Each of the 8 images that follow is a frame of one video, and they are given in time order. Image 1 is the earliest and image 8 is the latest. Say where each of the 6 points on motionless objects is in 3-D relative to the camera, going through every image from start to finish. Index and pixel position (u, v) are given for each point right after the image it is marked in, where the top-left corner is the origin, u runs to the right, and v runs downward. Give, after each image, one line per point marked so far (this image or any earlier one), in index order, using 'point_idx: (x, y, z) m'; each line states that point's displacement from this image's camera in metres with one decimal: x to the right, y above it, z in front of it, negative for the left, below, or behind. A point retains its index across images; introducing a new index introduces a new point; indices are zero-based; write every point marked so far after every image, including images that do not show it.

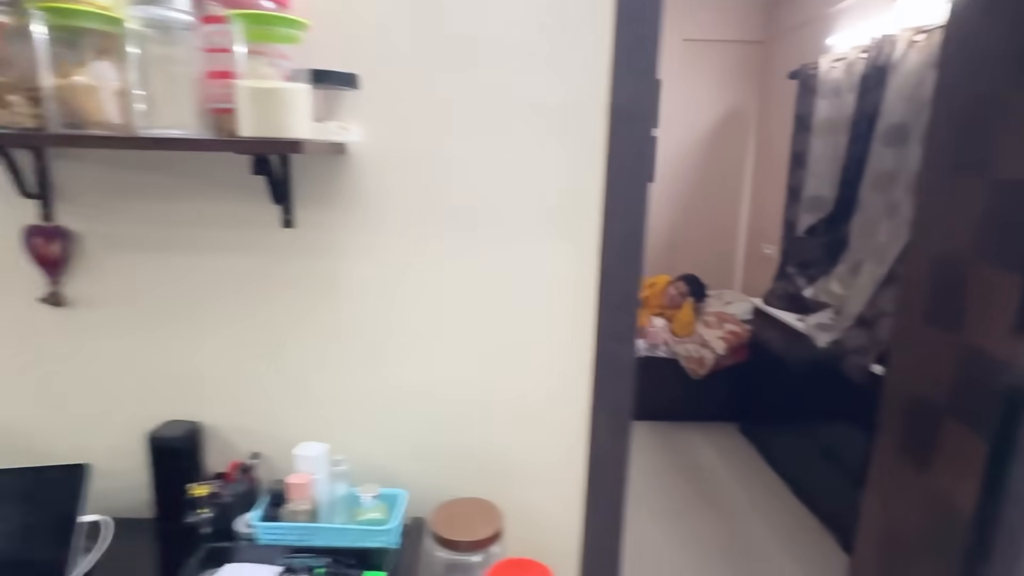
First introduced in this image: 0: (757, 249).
0: (+0.9, +0.3, +3.9) m
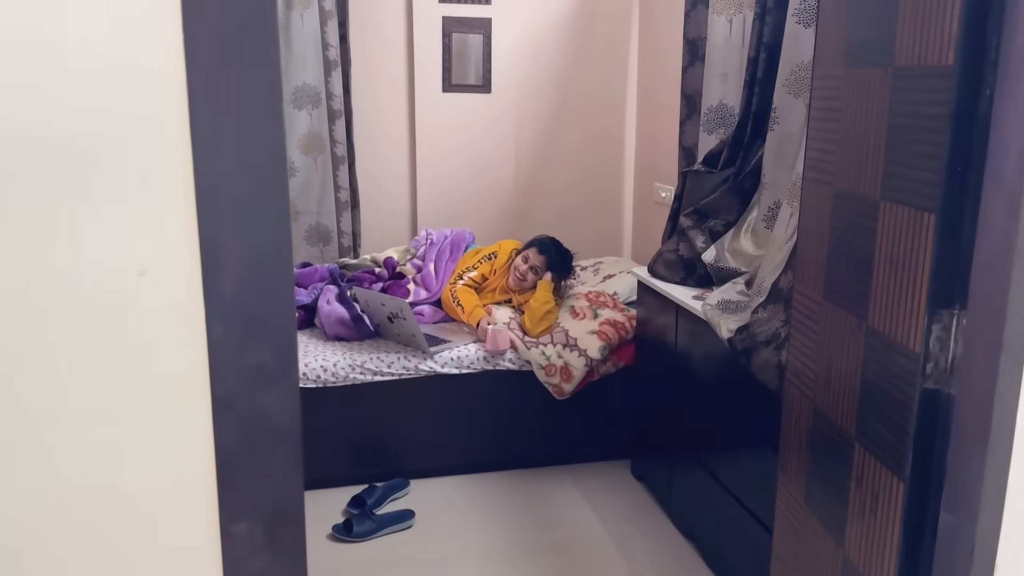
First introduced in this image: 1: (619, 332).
0: (+0.5, +0.4, +3.4) m
1: (+0.3, -0.1, +2.7) m
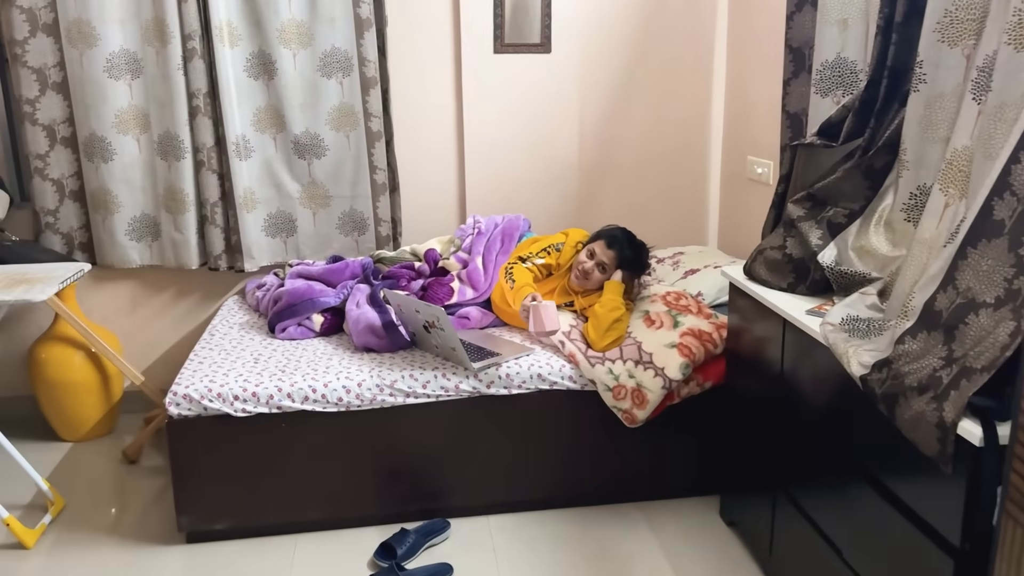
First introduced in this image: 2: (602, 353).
0: (+0.7, +0.4, +2.8) m
1: (+0.5, -0.1, +2.2) m
2: (+0.2, -0.2, +2.2) m
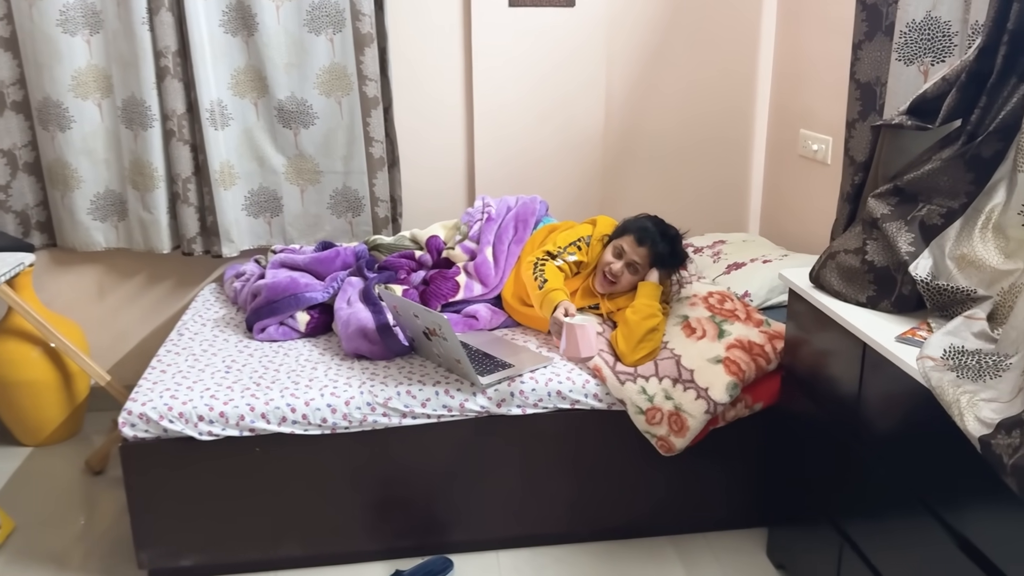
0: (+0.8, +0.4, +2.5) m
1: (+0.5, -0.2, +1.8) m
2: (+0.3, -0.2, +1.8) m
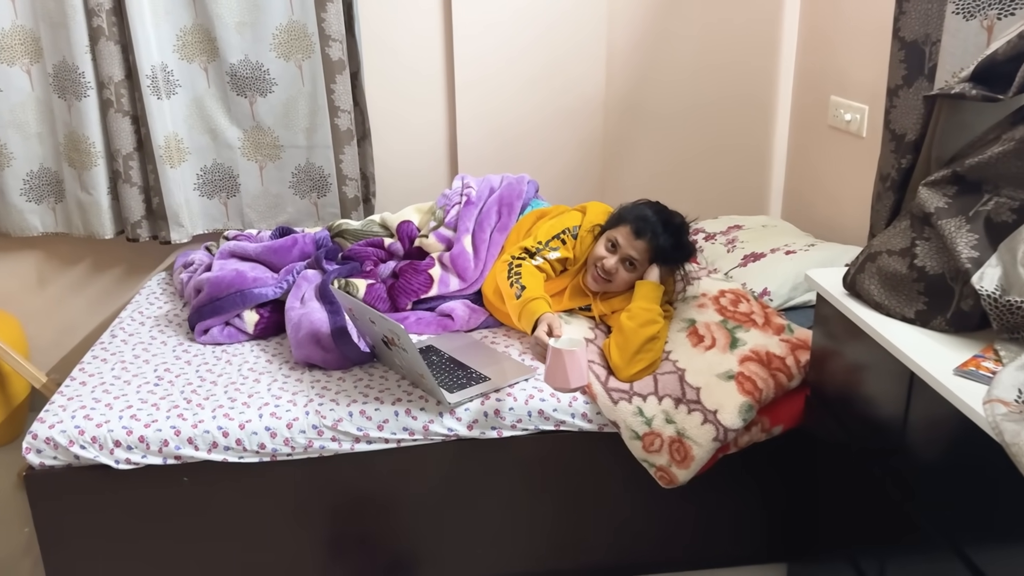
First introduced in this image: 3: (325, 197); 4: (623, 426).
0: (+0.8, +0.5, +2.1) m
1: (+0.5, -0.2, +1.5) m
2: (+0.2, -0.2, +1.5) m
3: (-0.5, +0.2, +2.2) m
4: (+0.2, -0.2, +1.5) m
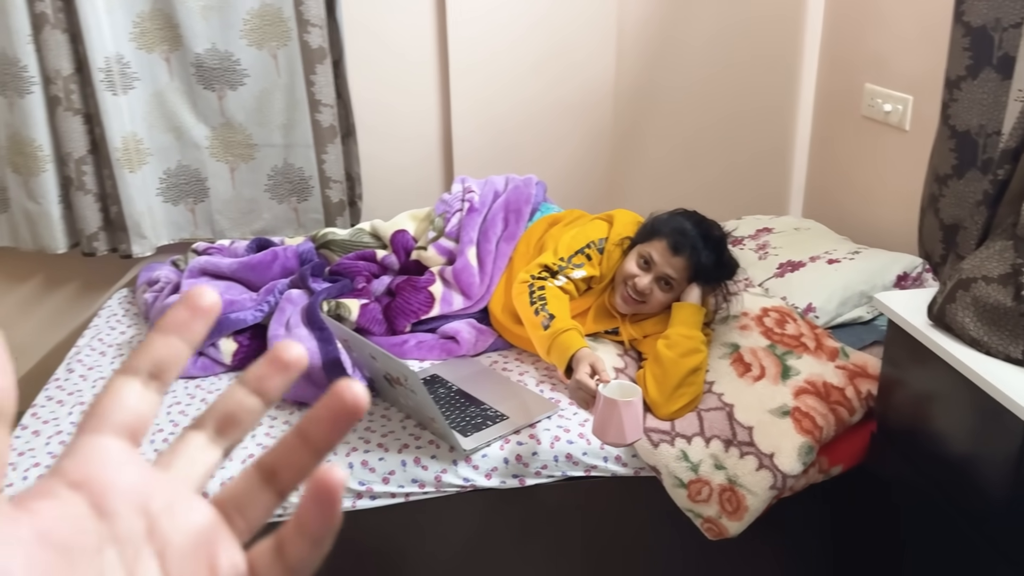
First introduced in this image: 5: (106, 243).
0: (+0.8, +0.4, +1.9) m
1: (+0.5, -0.2, +1.4) m
2: (+0.2, -0.2, +1.4) m
3: (-0.5, +0.2, +2.0) m
4: (+0.2, -0.3, +1.3) m
5: (-0.9, +0.1, +1.9) m
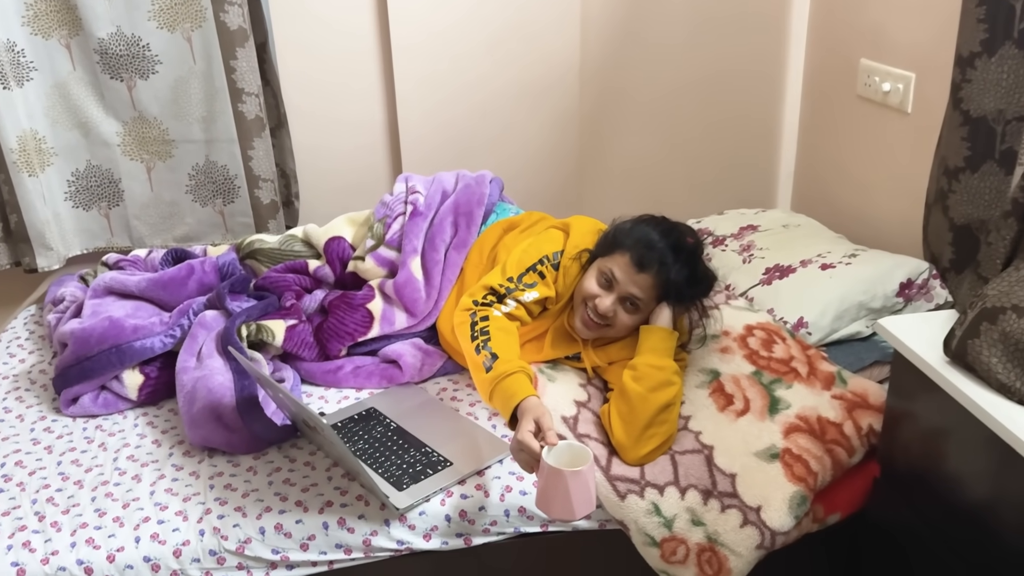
0: (+0.7, +0.4, +1.7) m
1: (+0.4, -0.2, +1.2) m
2: (+0.2, -0.2, +1.2) m
3: (-0.6, +0.2, +1.8) m
4: (+0.2, -0.3, +1.1) m
5: (-1.0, +0.1, +1.7) m
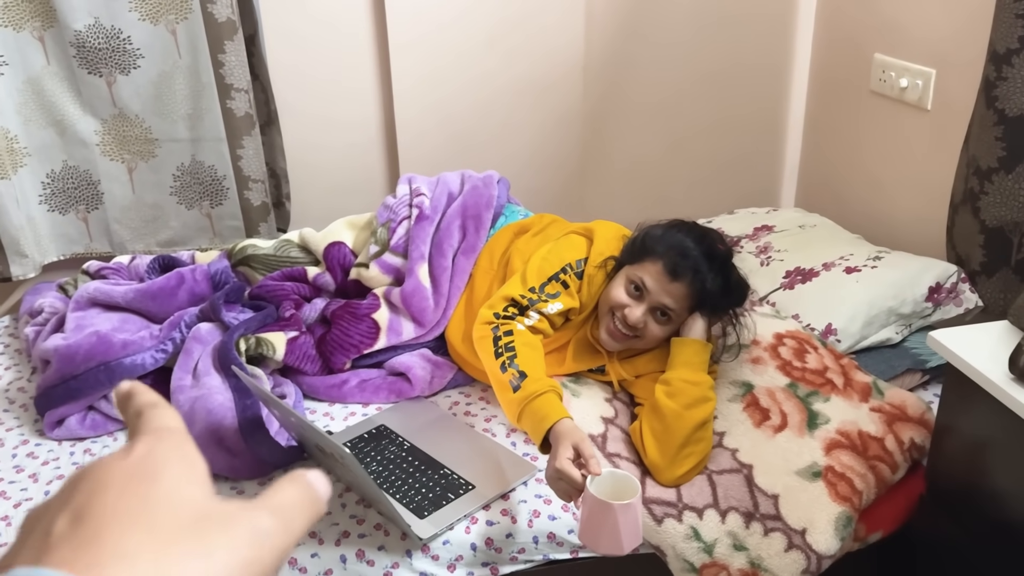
0: (+0.7, +0.4, +1.7) m
1: (+0.5, -0.2, +1.1) m
2: (+0.2, -0.3, +1.1) m
3: (-0.6, +0.2, +1.7) m
4: (+0.2, -0.3, +1.1) m
5: (-1.0, 0.0, +1.6) m
